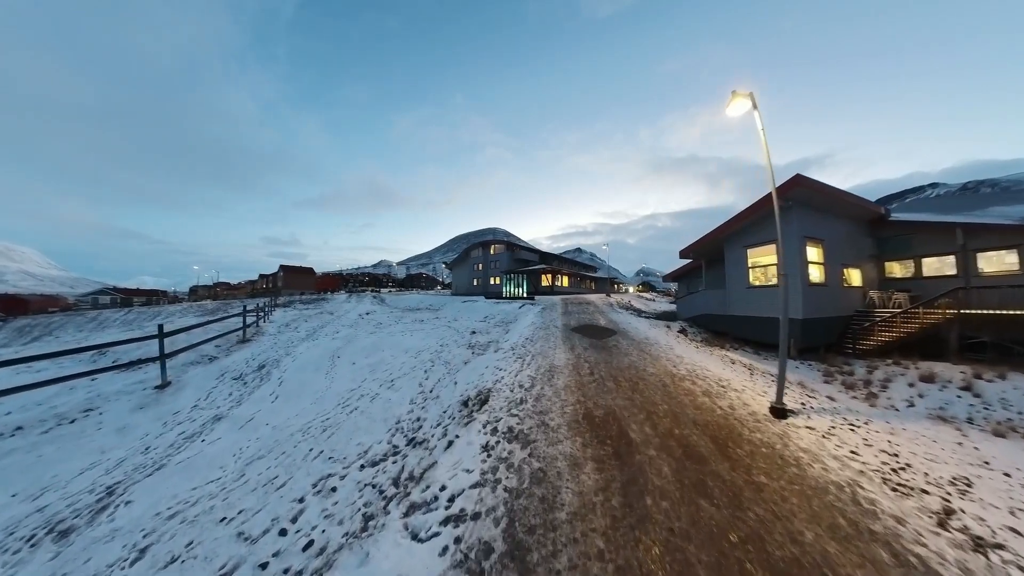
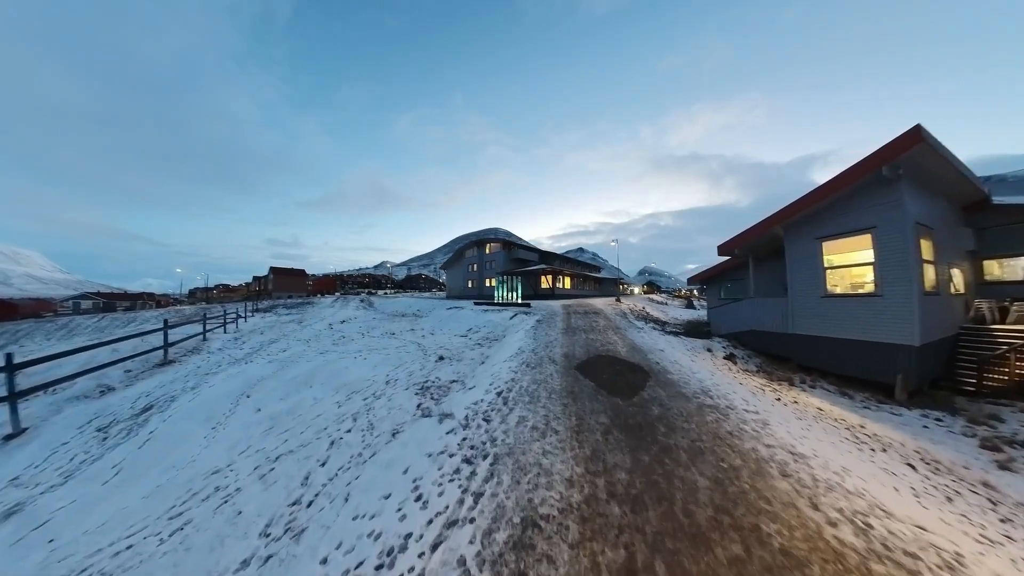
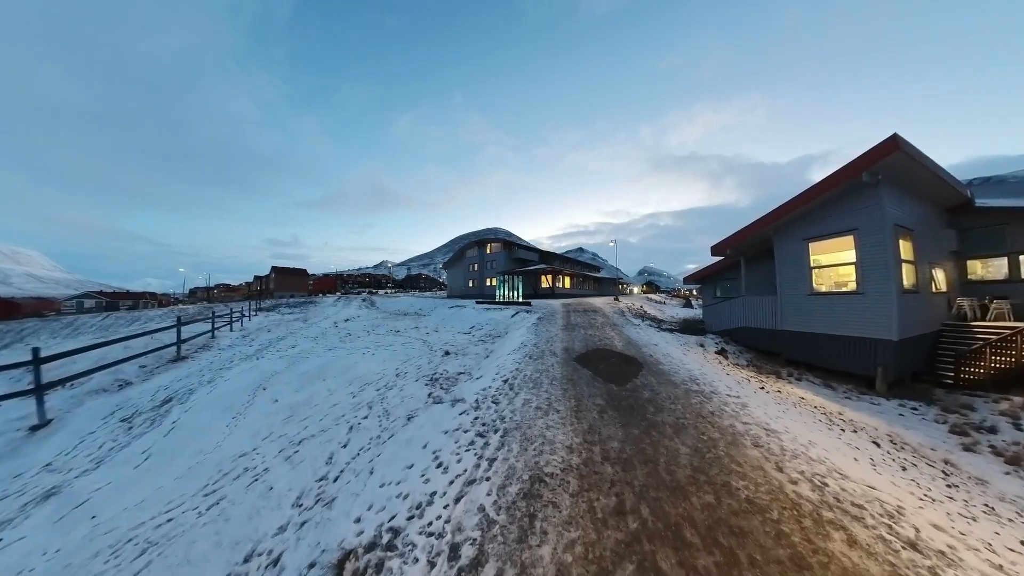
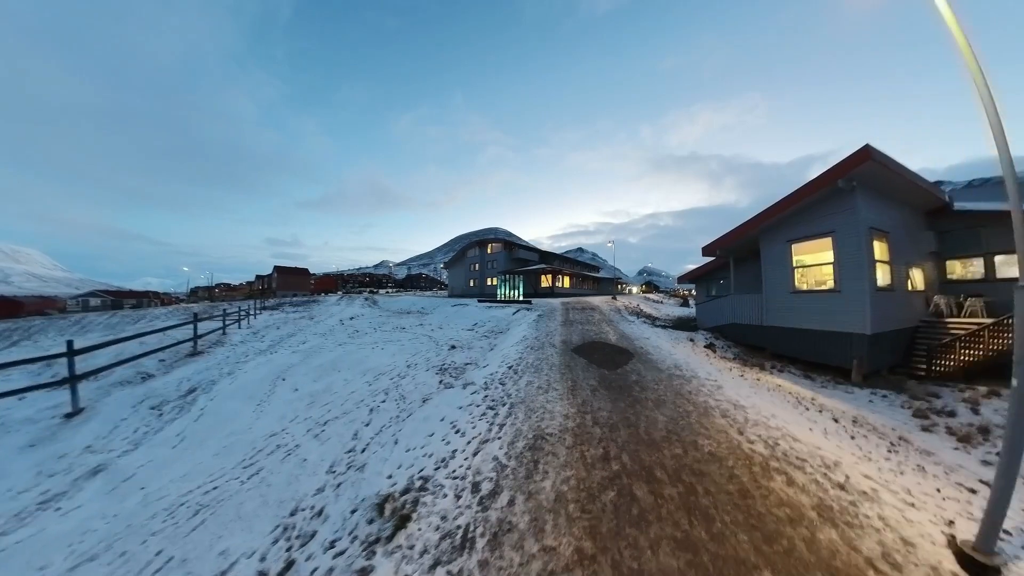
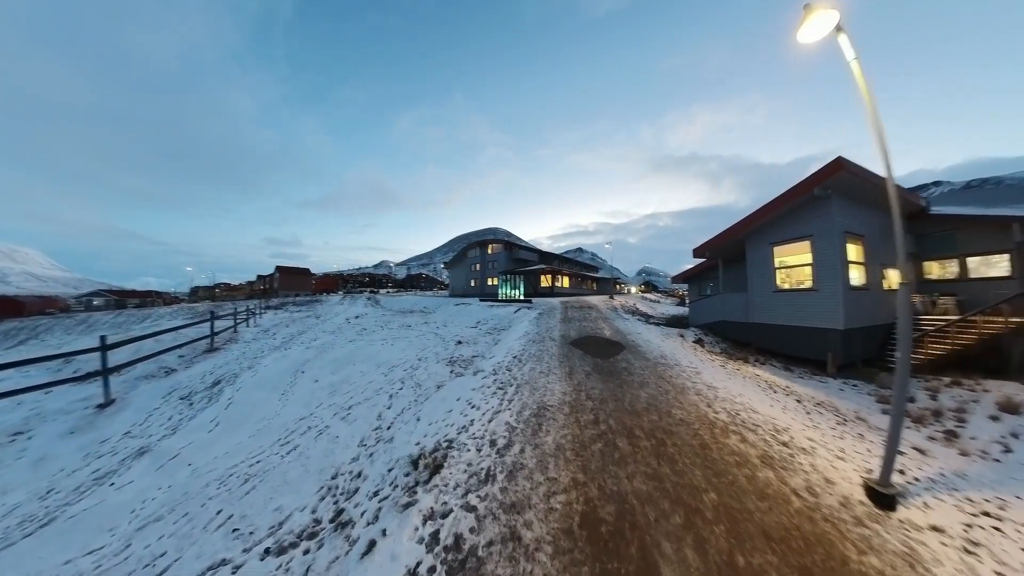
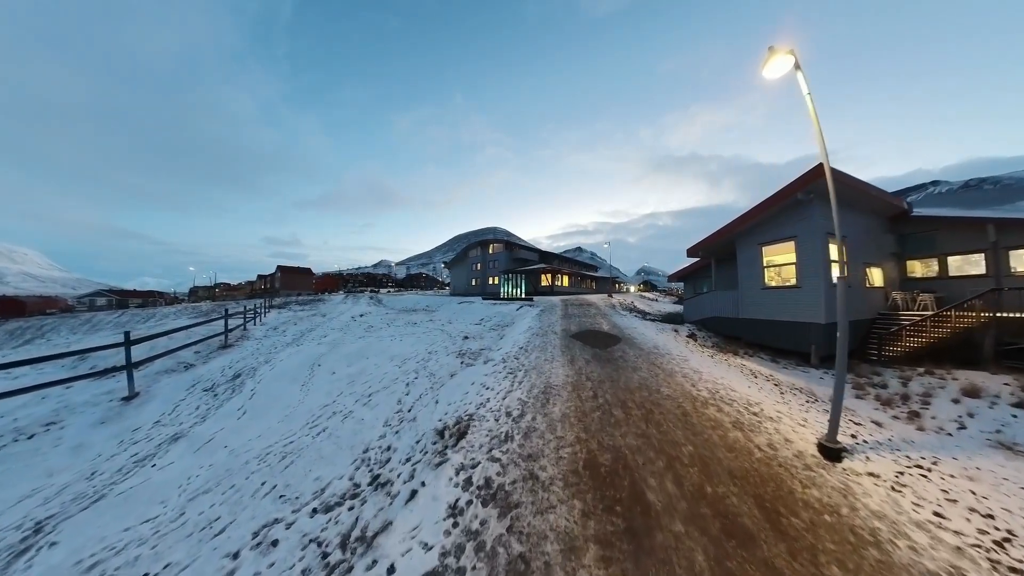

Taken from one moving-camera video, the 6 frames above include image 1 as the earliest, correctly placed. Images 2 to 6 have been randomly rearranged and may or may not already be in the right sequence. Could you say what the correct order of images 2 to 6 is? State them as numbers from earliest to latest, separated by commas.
6, 5, 4, 3, 2
